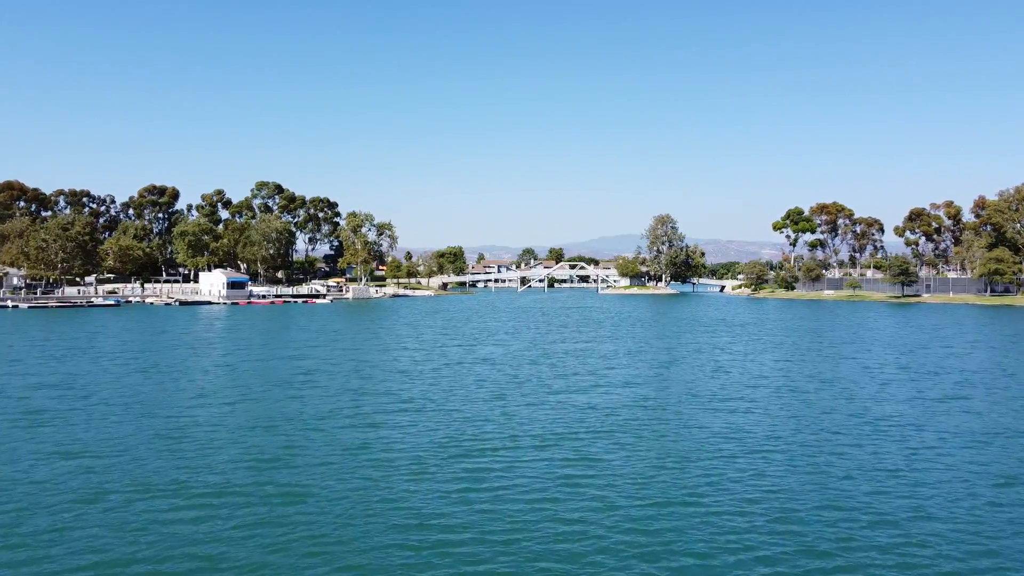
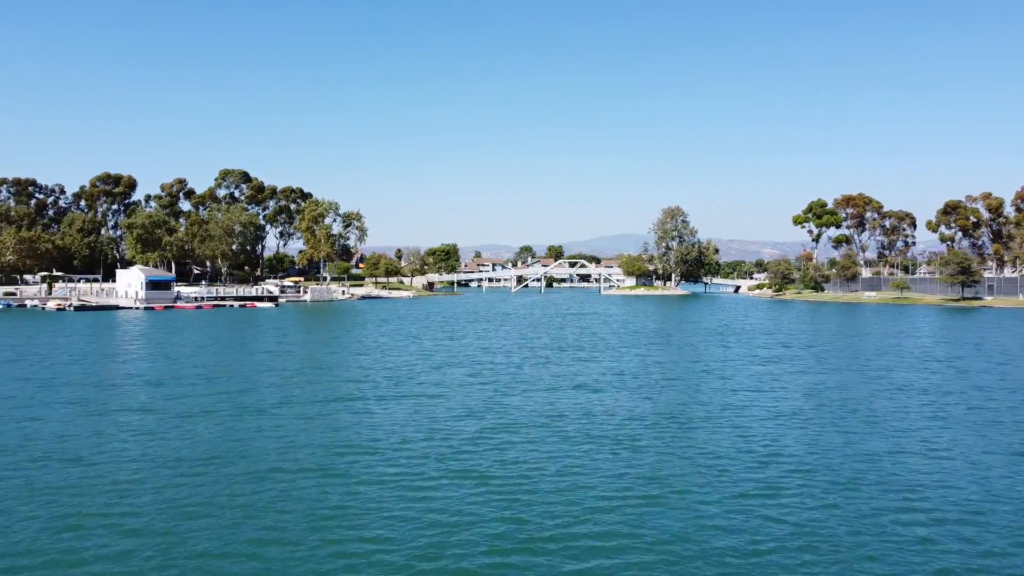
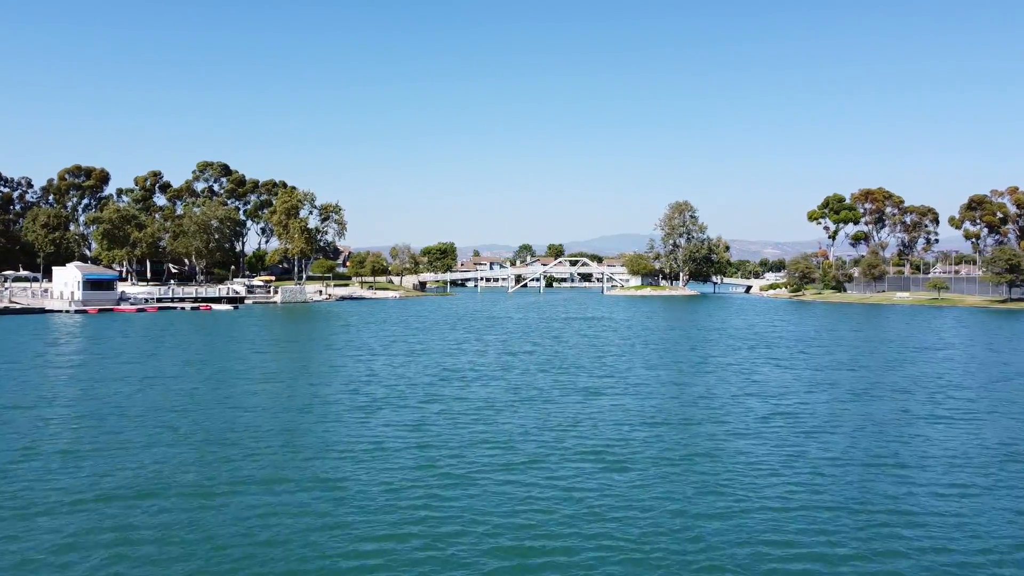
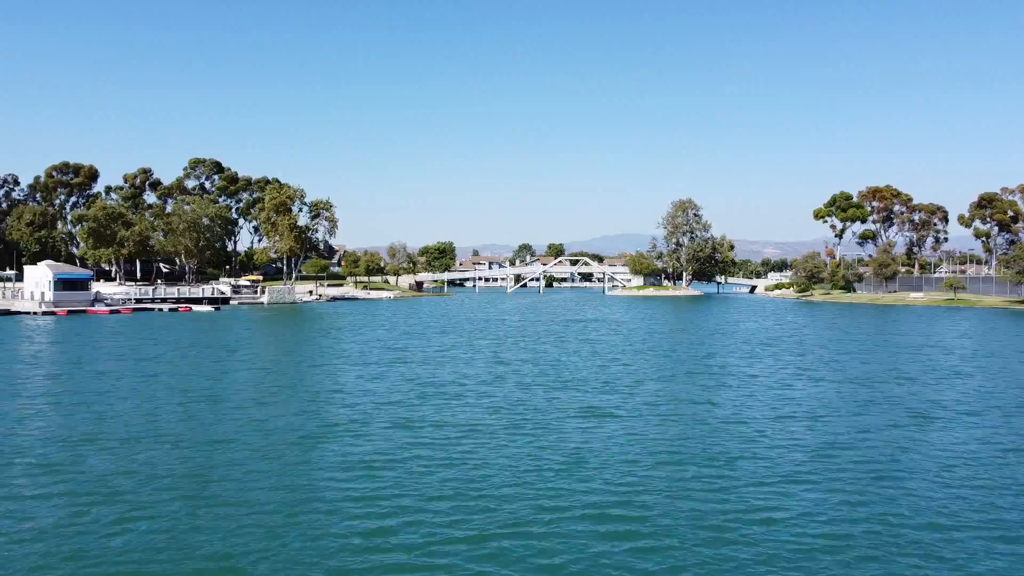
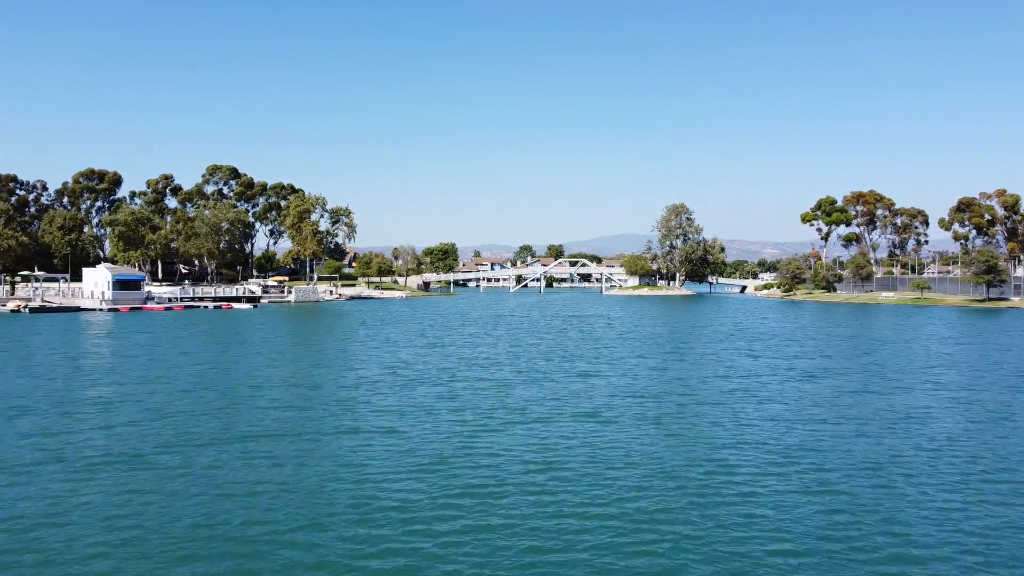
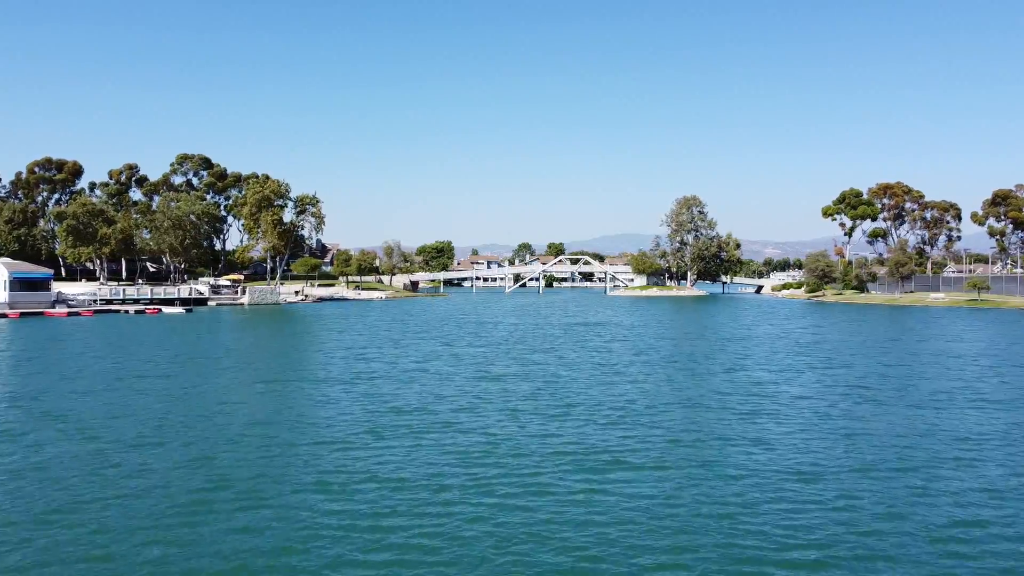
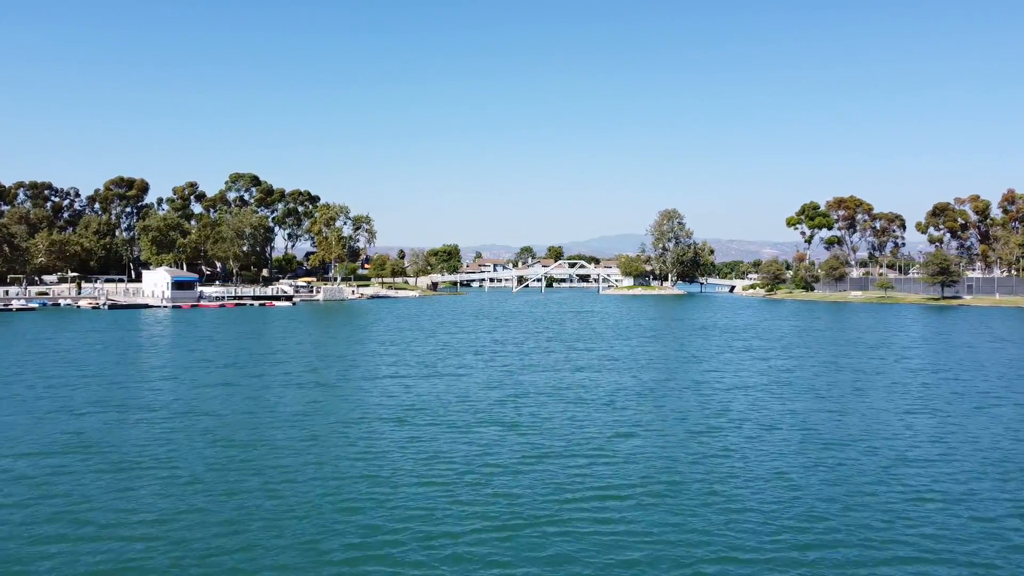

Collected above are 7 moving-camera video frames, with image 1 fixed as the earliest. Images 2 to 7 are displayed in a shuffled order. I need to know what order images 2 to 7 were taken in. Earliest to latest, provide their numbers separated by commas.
7, 2, 5, 3, 4, 6
